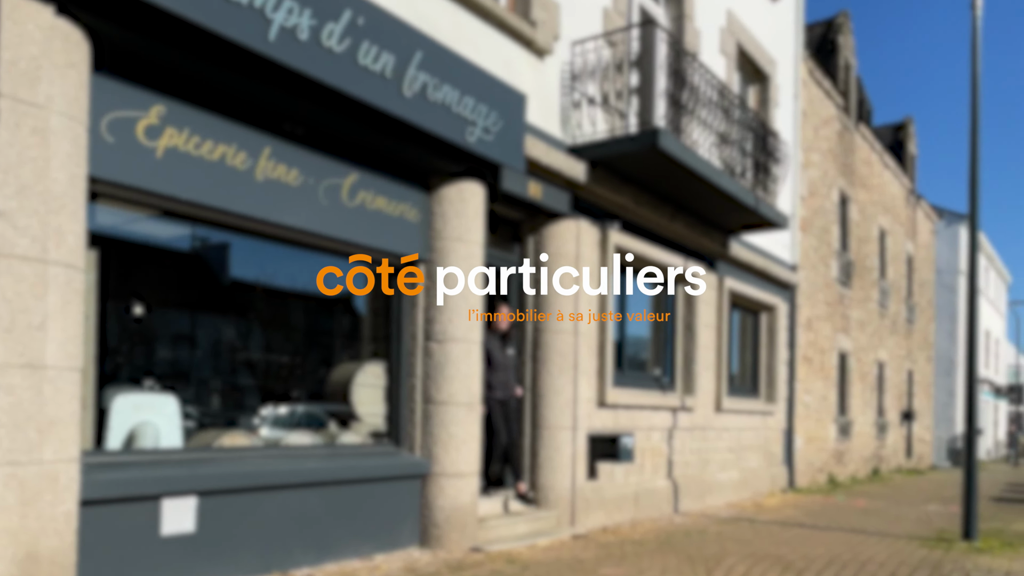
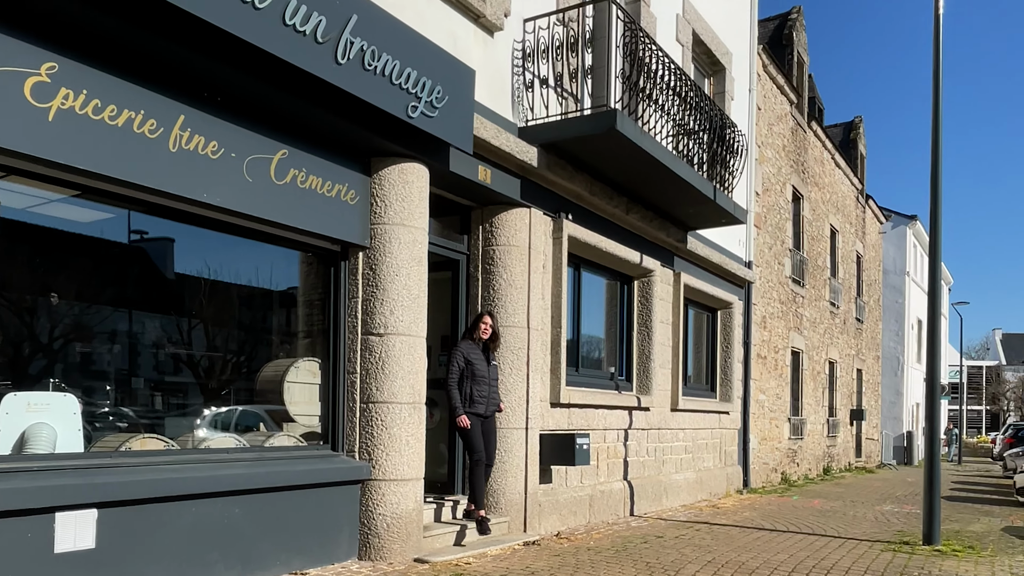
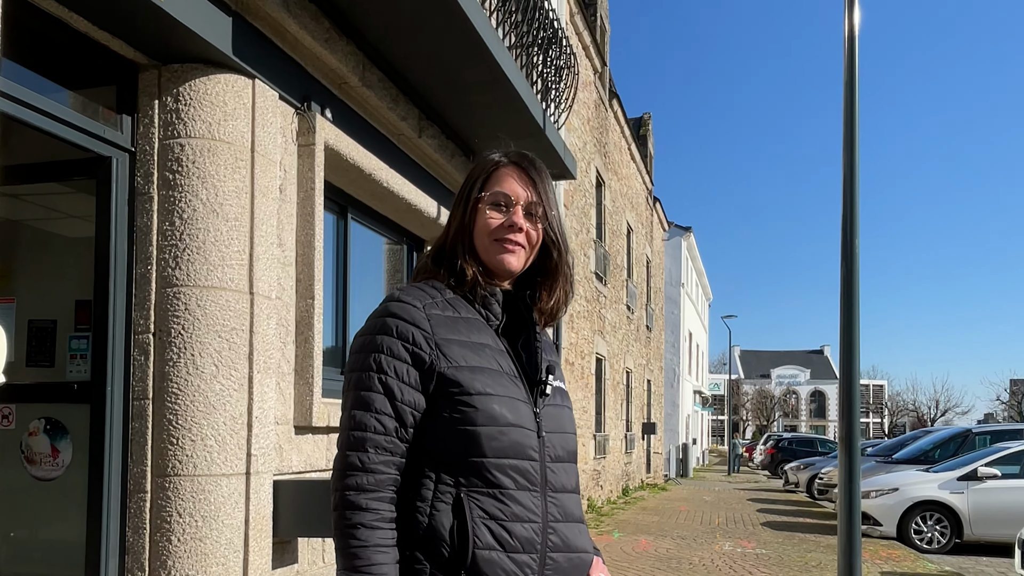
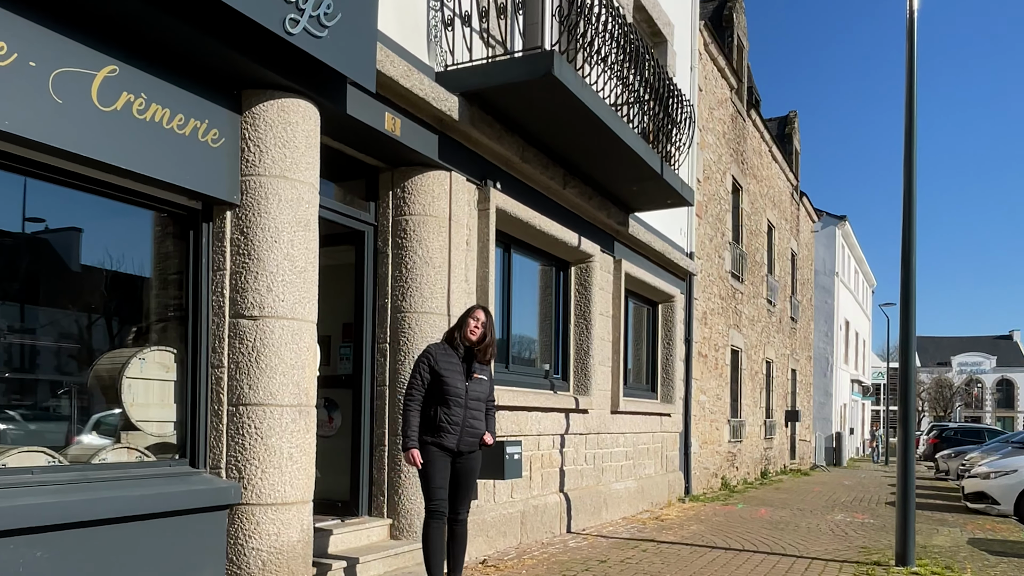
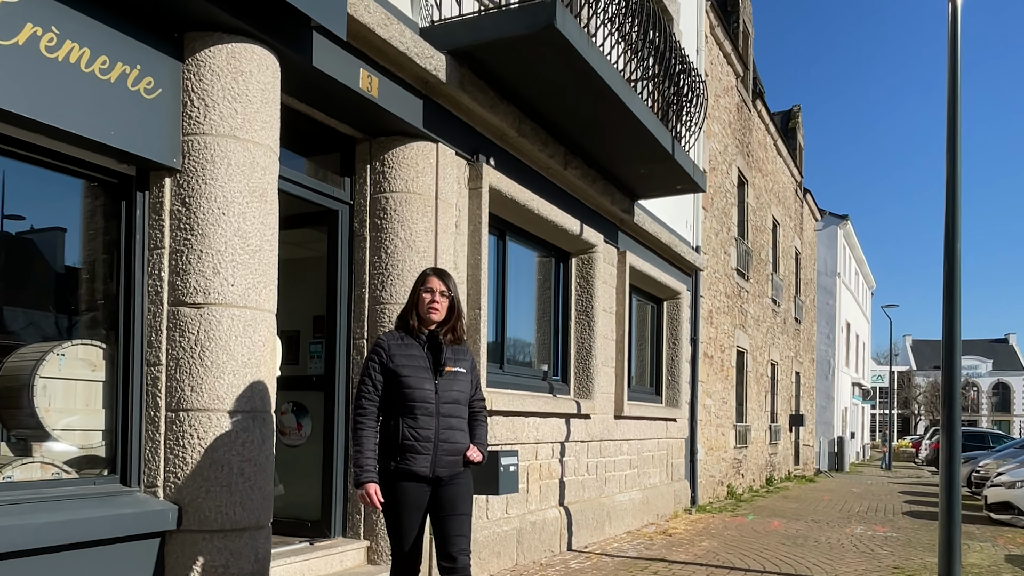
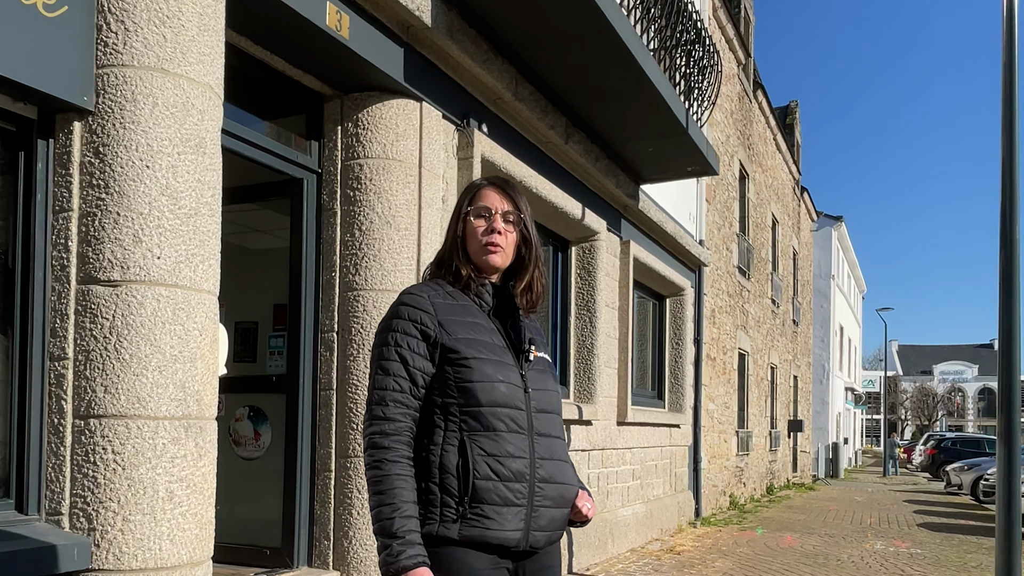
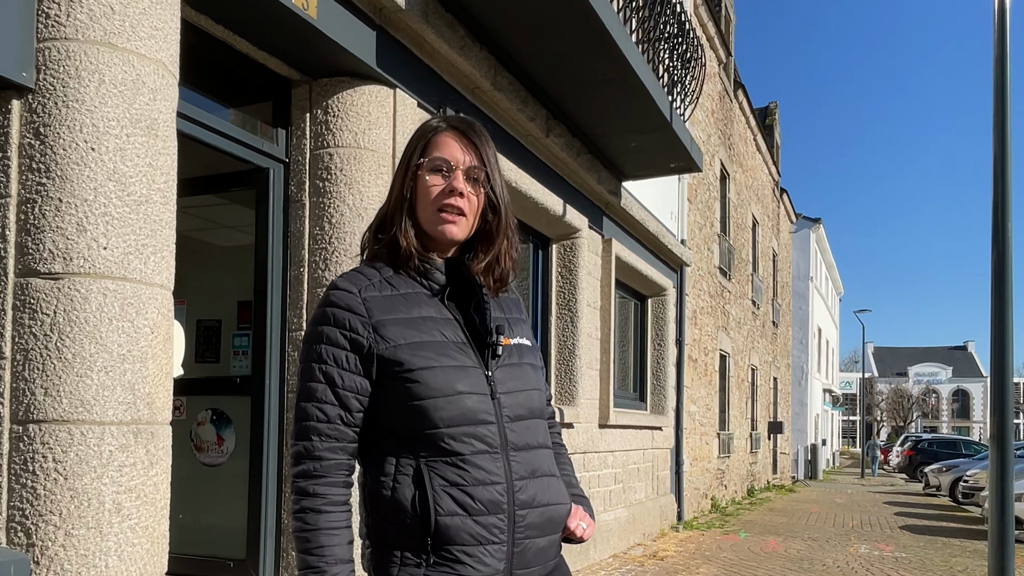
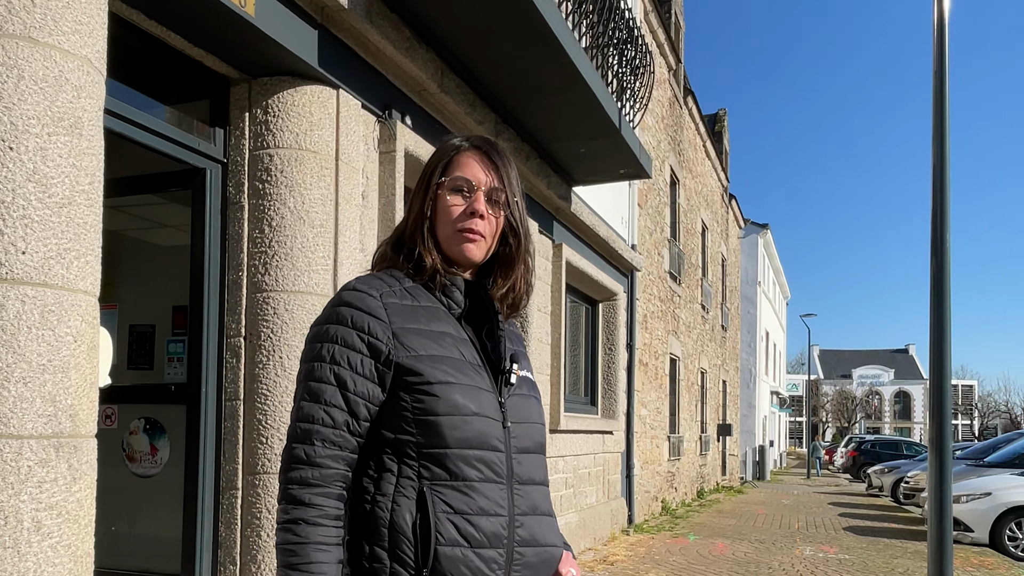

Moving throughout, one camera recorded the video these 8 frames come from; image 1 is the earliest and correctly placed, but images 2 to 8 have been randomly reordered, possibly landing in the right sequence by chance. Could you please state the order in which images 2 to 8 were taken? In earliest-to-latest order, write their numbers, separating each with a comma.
2, 4, 5, 6, 7, 8, 3
